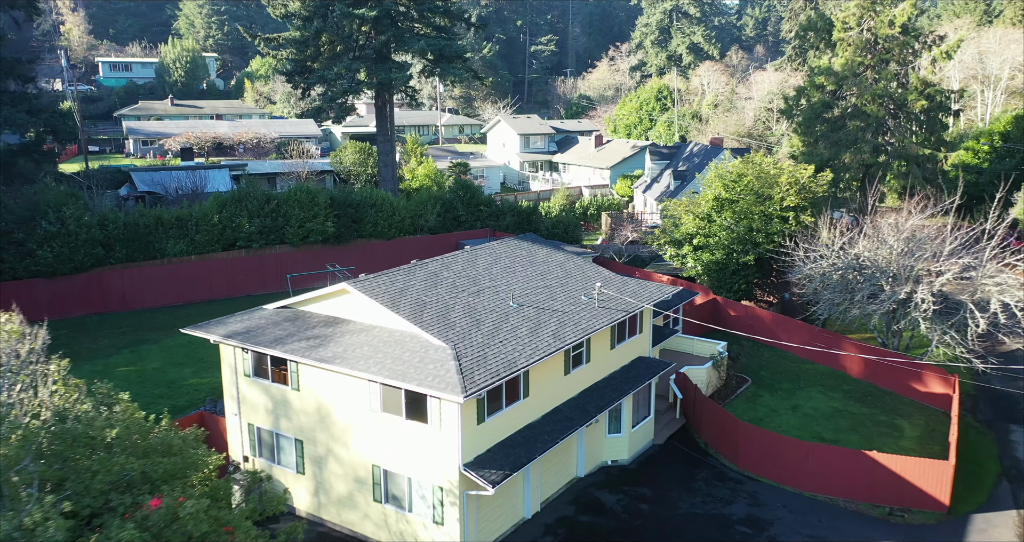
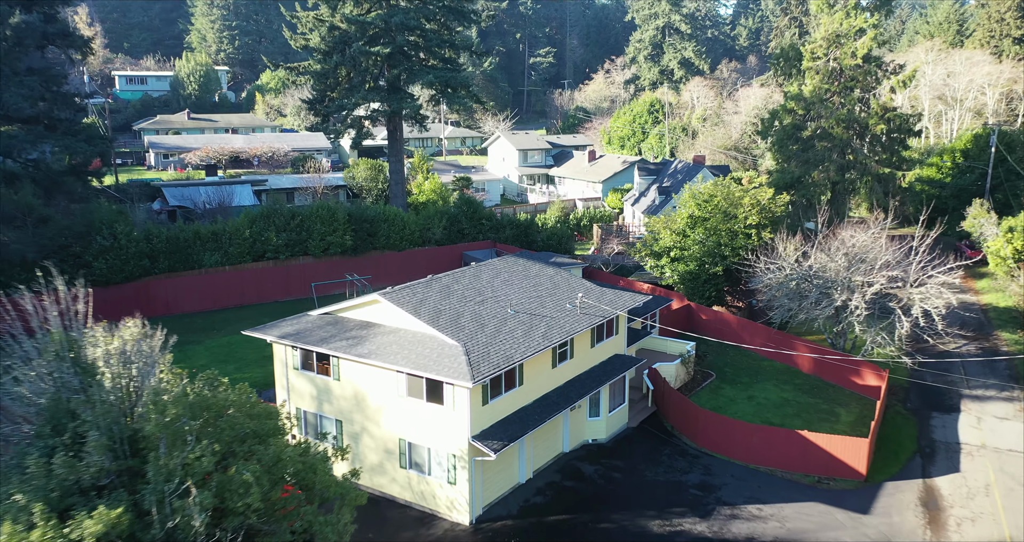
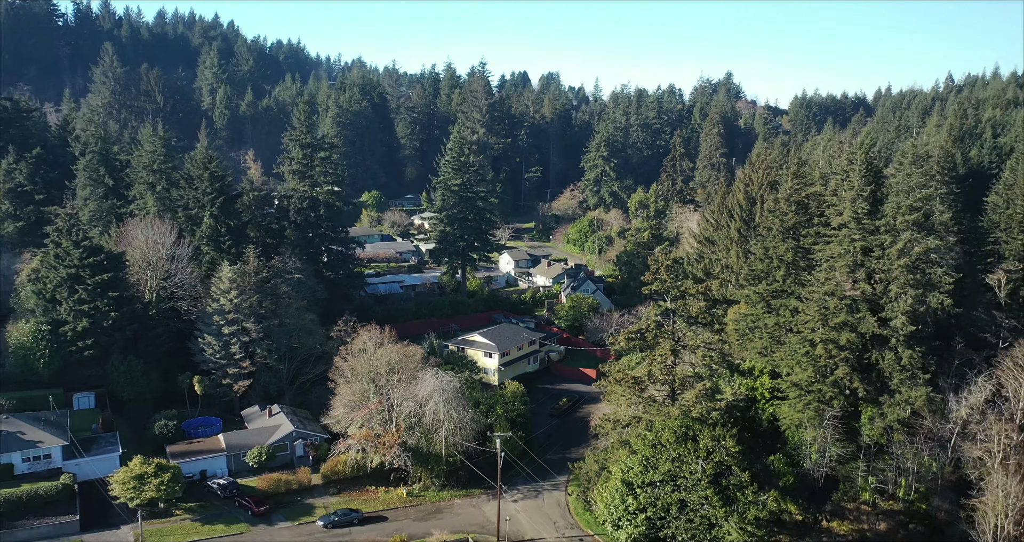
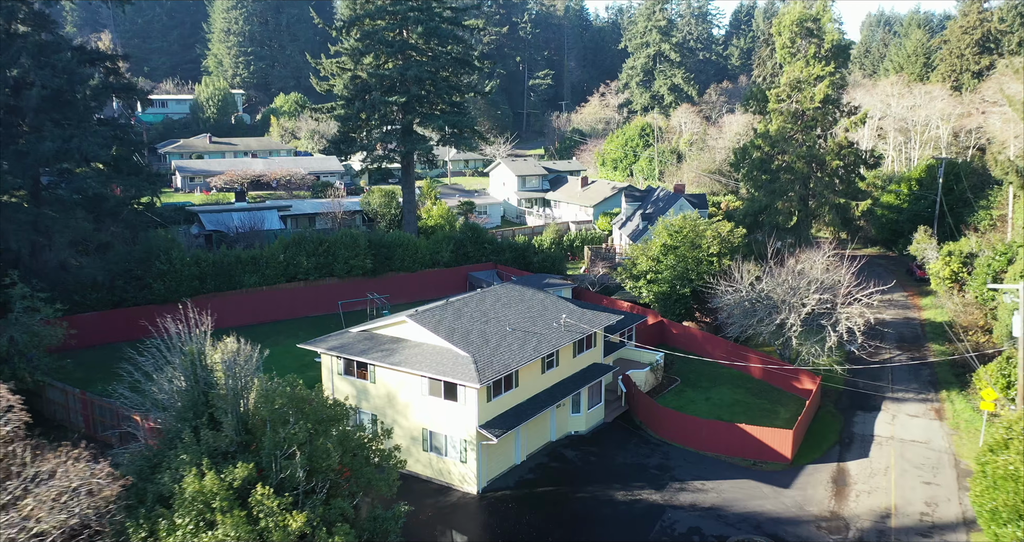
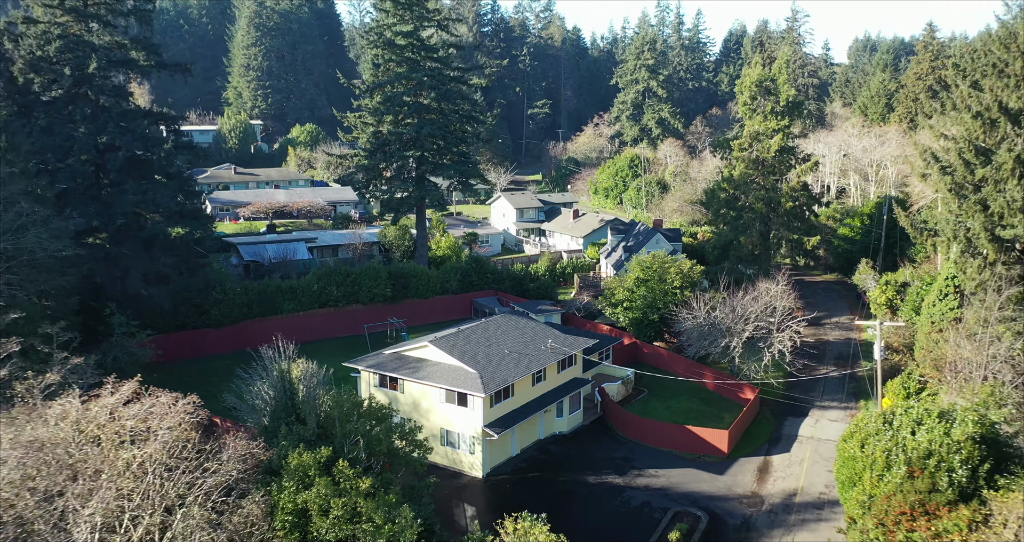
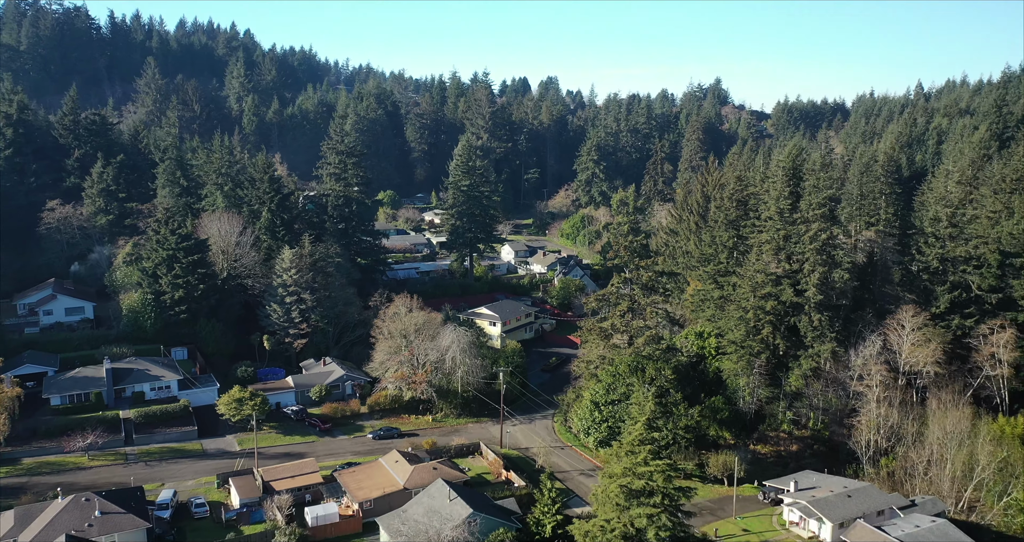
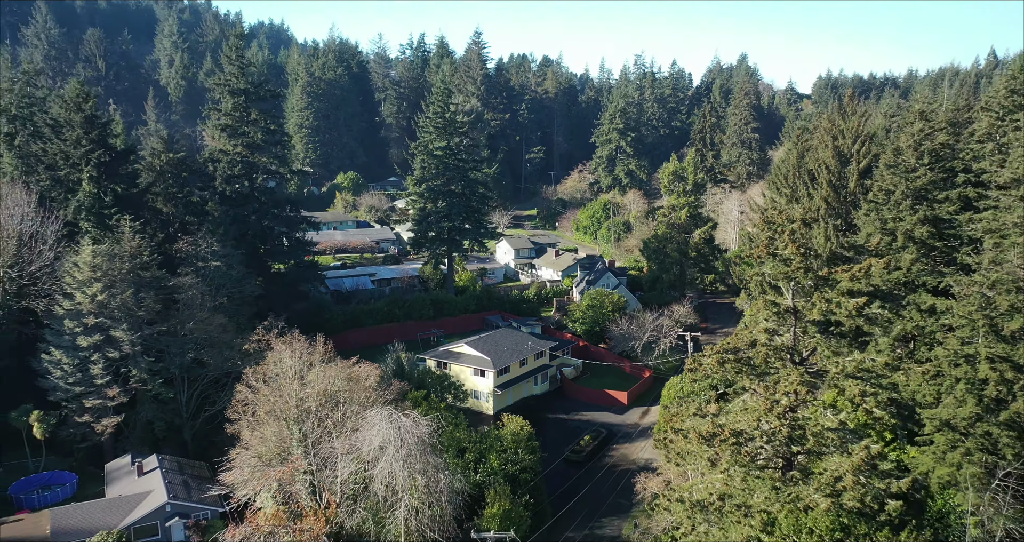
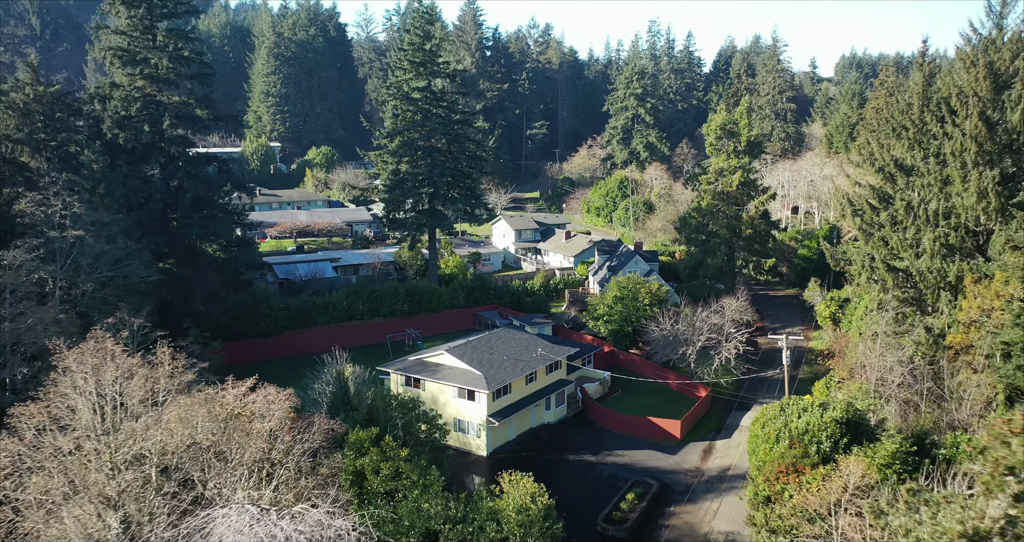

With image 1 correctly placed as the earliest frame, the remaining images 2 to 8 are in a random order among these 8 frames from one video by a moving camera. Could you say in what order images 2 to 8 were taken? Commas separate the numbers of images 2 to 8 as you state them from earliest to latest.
2, 4, 5, 8, 7, 3, 6
